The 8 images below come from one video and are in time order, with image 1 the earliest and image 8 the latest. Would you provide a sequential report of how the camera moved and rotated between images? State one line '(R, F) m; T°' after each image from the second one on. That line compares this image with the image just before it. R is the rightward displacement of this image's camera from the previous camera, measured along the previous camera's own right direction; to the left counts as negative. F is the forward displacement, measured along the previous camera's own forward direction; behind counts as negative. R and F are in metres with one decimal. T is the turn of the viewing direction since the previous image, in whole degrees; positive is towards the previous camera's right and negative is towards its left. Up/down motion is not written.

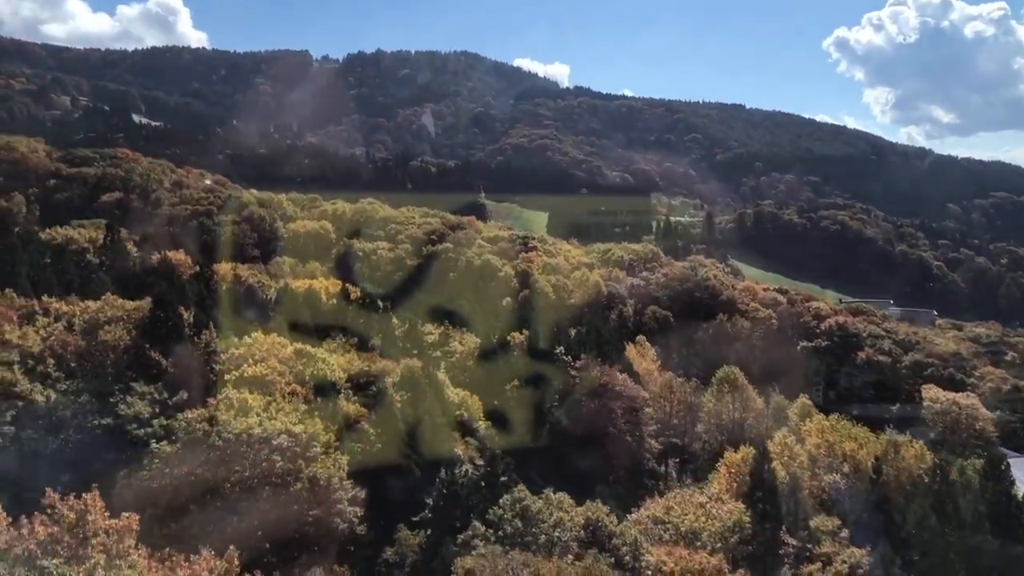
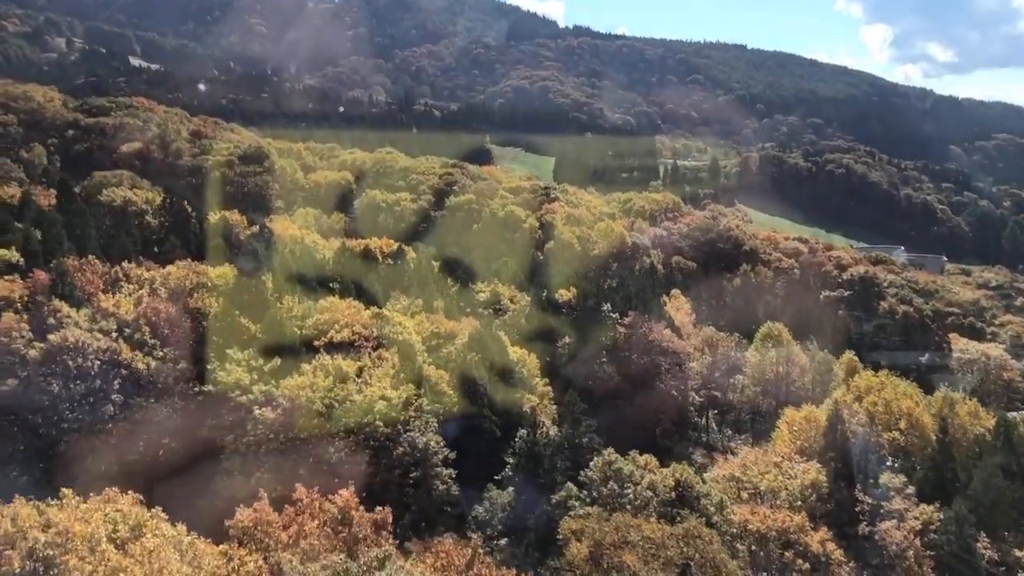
(-2.4, -0.7) m; 0°
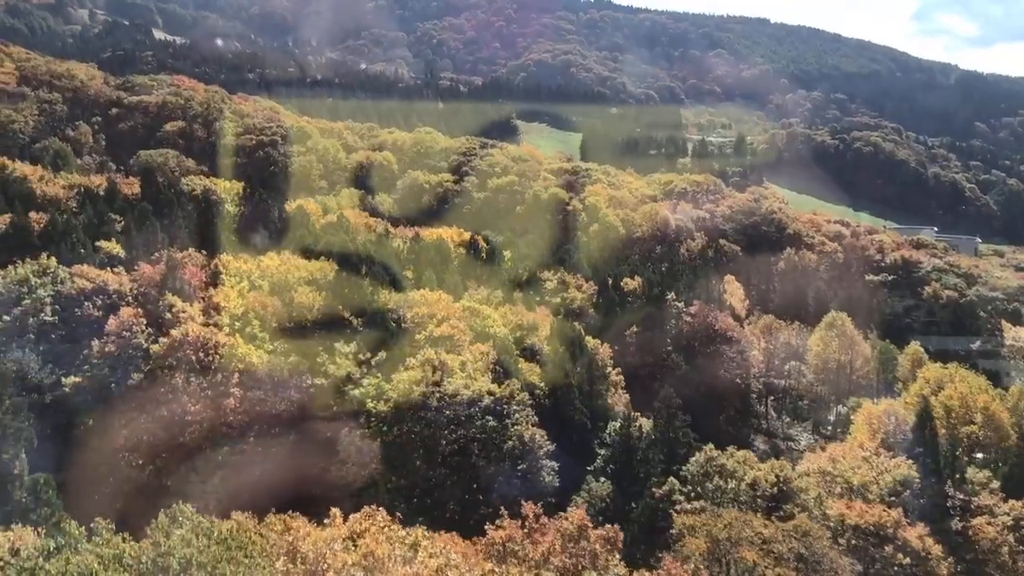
(-2.4, -0.7) m; -1°
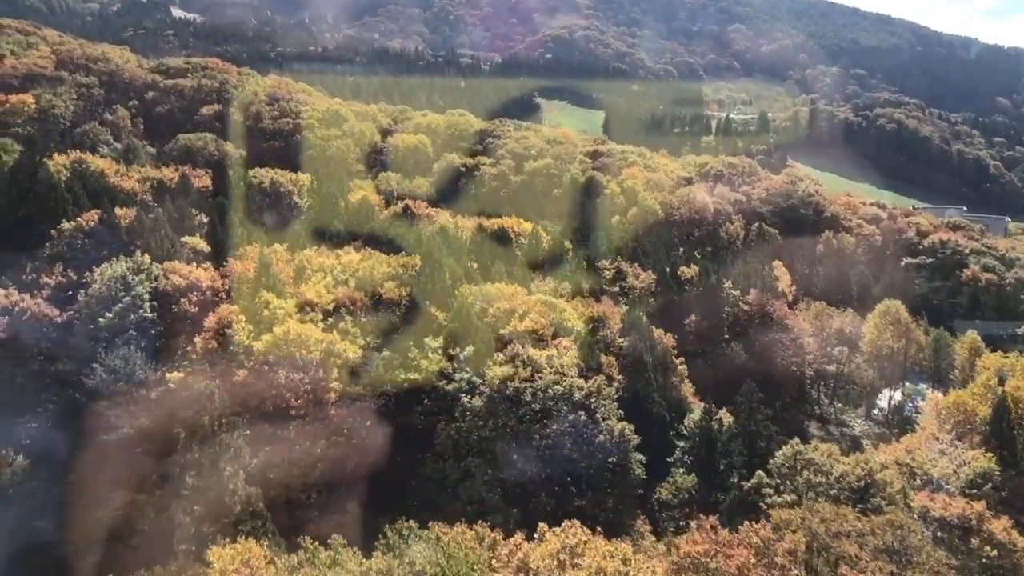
(-2.1, -0.6) m; -1°
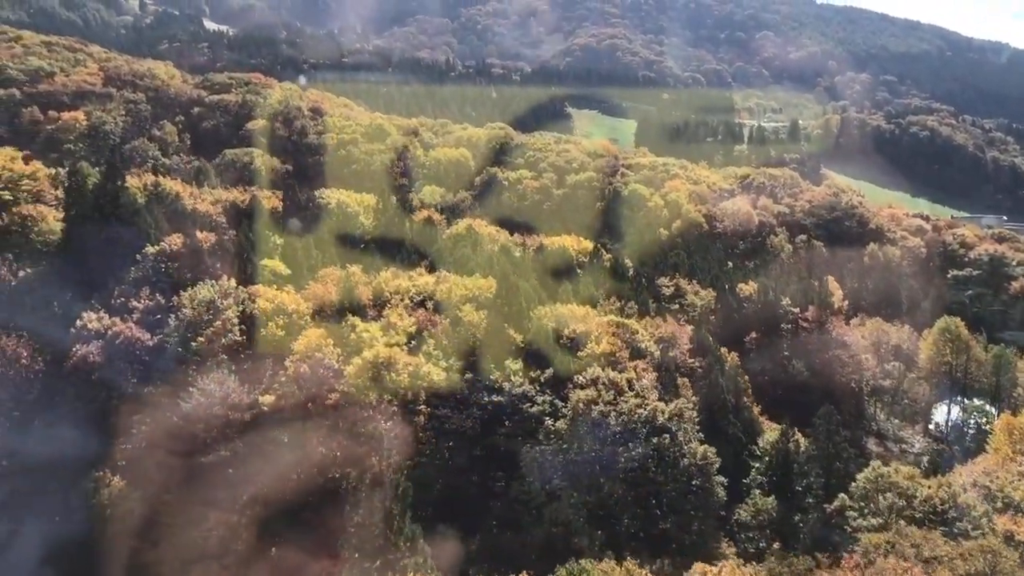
(-1.7, -0.5) m; -1°
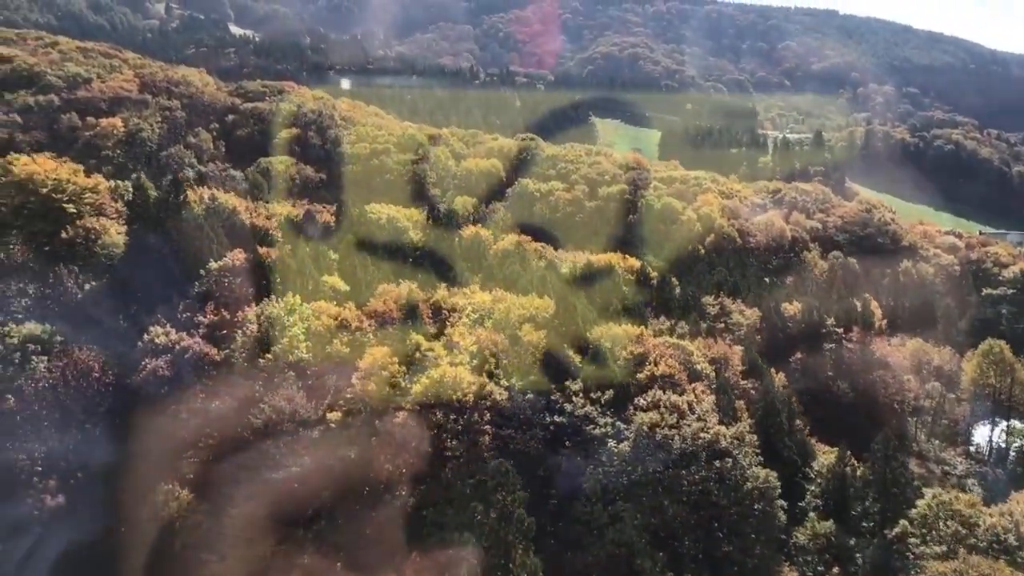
(-1.4, -0.4) m; -1°
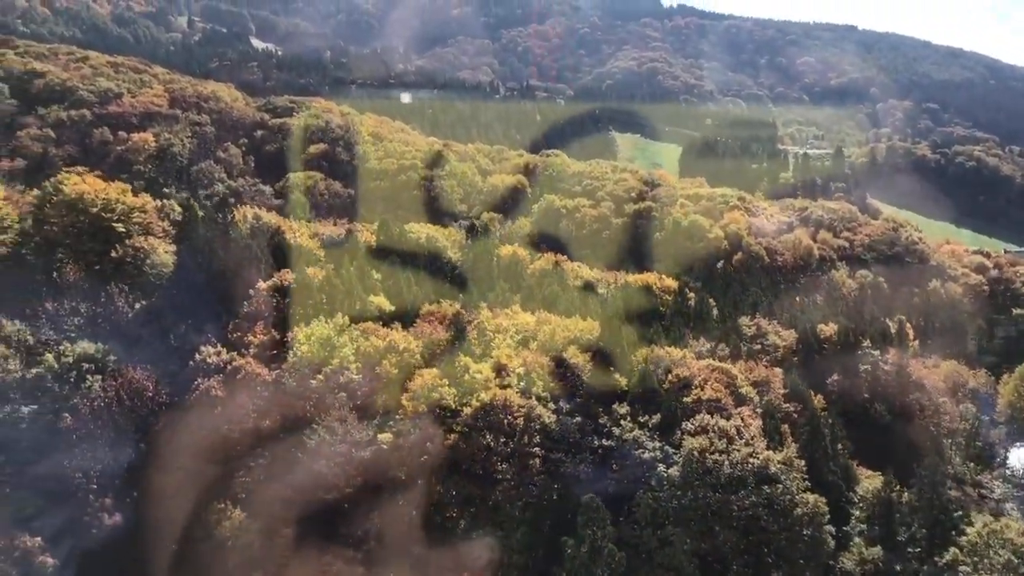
(-1.0, -0.3) m; -1°
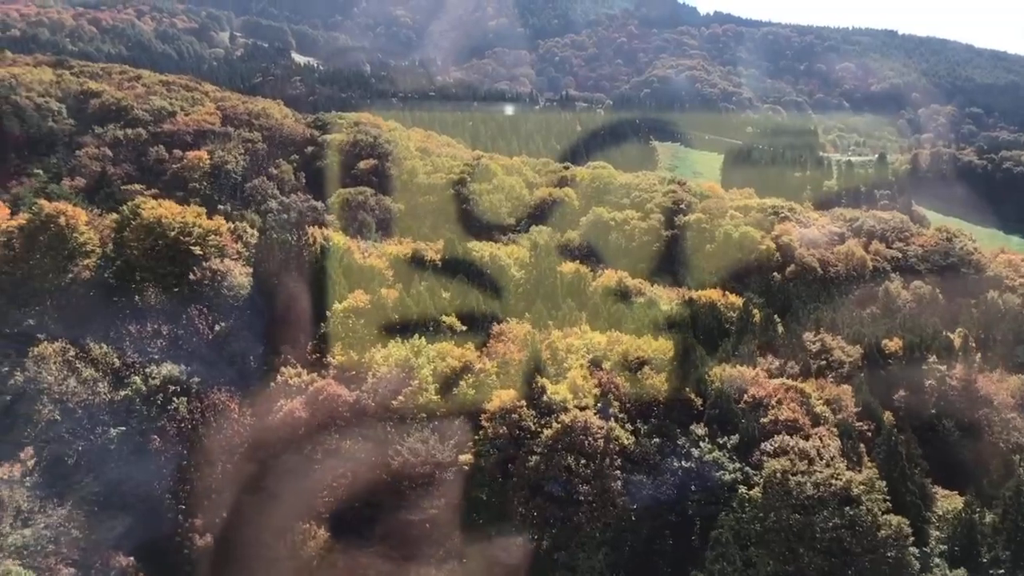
(-1.3, -0.3) m; -2°
